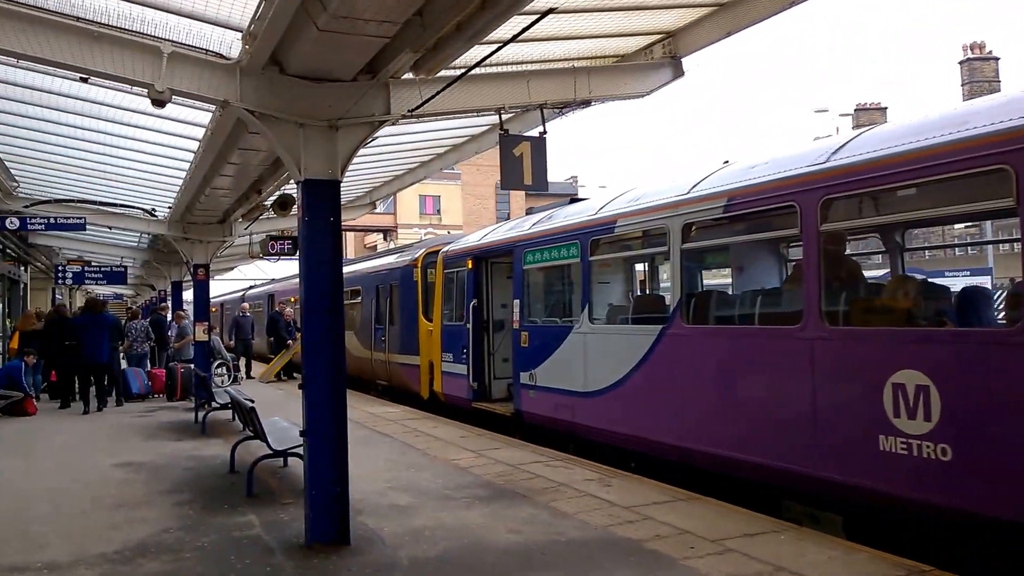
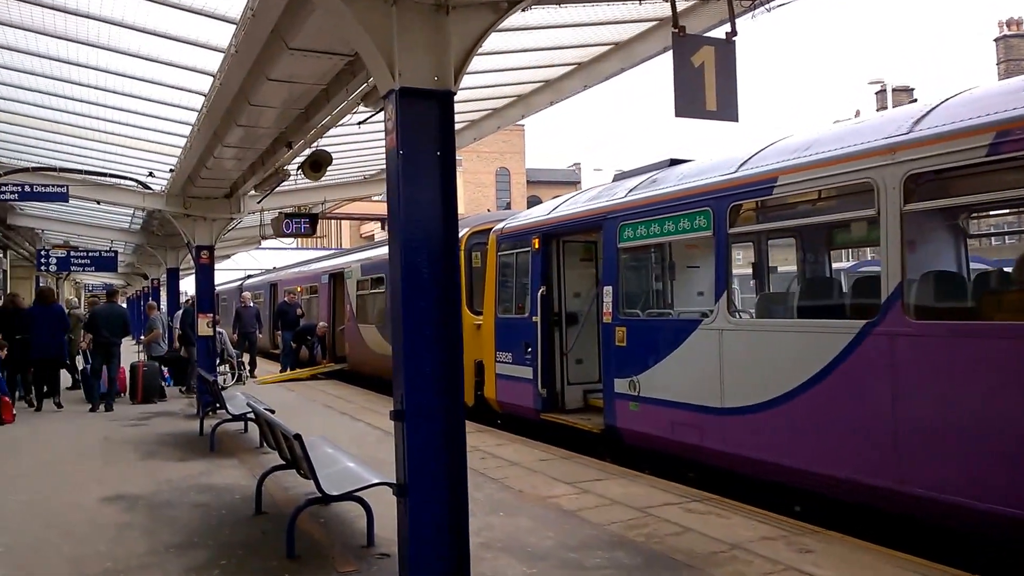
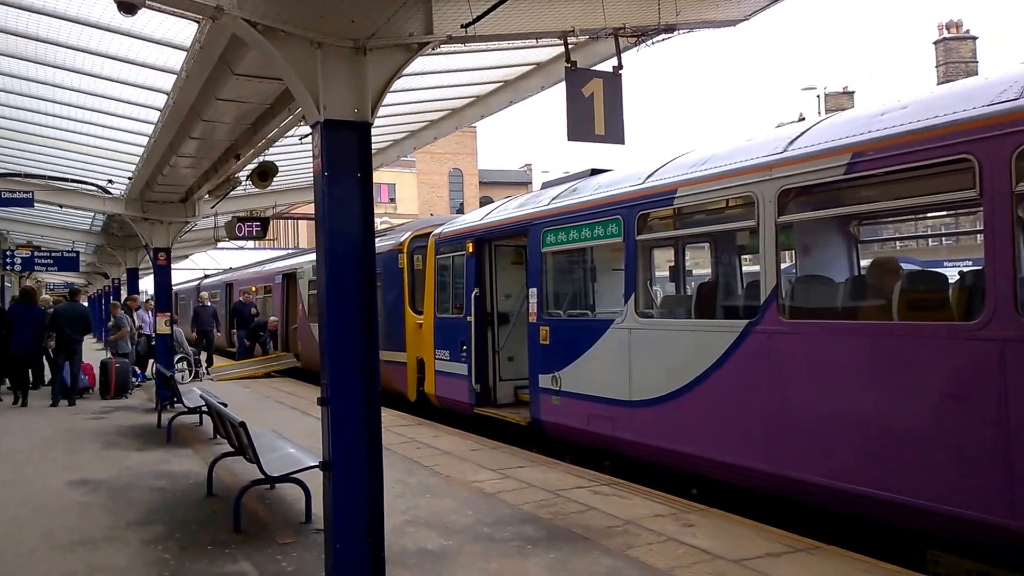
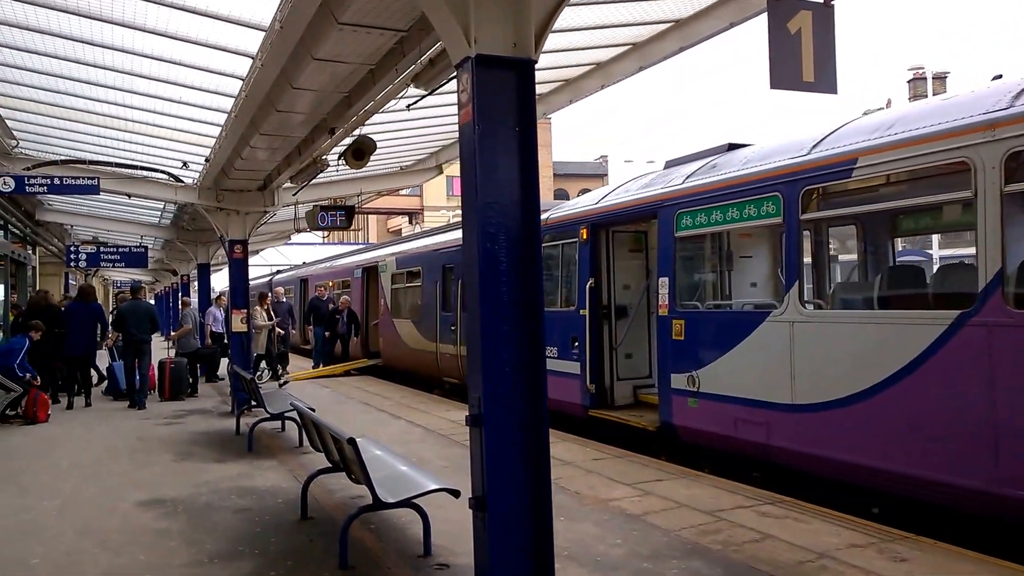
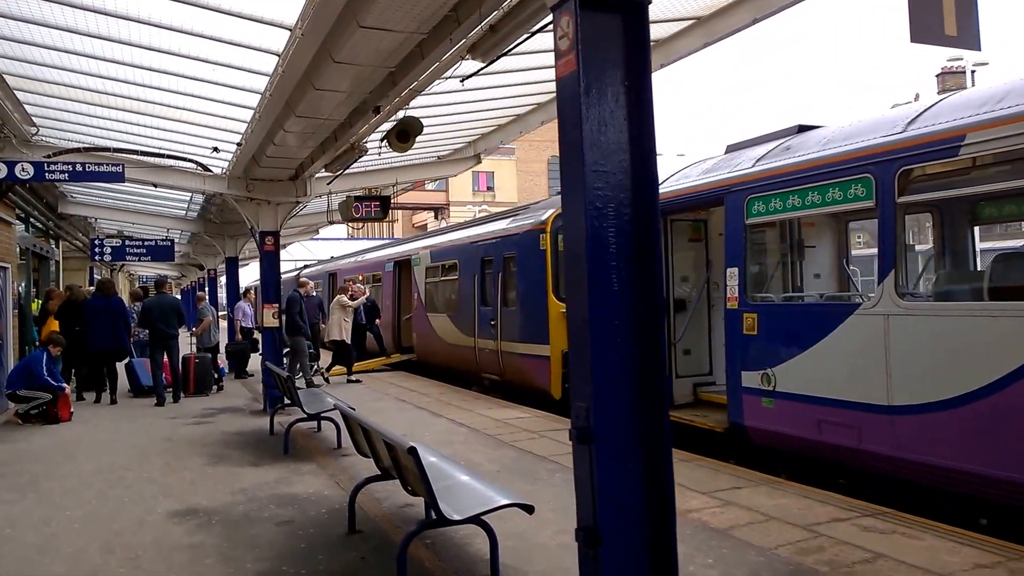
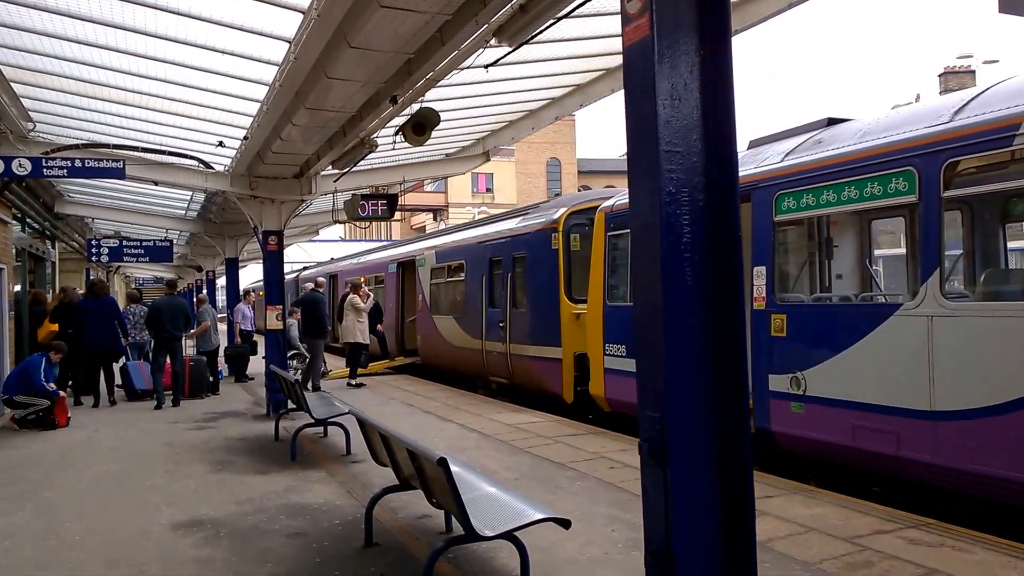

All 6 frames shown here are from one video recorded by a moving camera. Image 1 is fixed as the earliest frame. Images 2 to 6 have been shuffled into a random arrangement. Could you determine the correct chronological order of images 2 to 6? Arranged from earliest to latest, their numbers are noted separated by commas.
3, 2, 4, 5, 6
